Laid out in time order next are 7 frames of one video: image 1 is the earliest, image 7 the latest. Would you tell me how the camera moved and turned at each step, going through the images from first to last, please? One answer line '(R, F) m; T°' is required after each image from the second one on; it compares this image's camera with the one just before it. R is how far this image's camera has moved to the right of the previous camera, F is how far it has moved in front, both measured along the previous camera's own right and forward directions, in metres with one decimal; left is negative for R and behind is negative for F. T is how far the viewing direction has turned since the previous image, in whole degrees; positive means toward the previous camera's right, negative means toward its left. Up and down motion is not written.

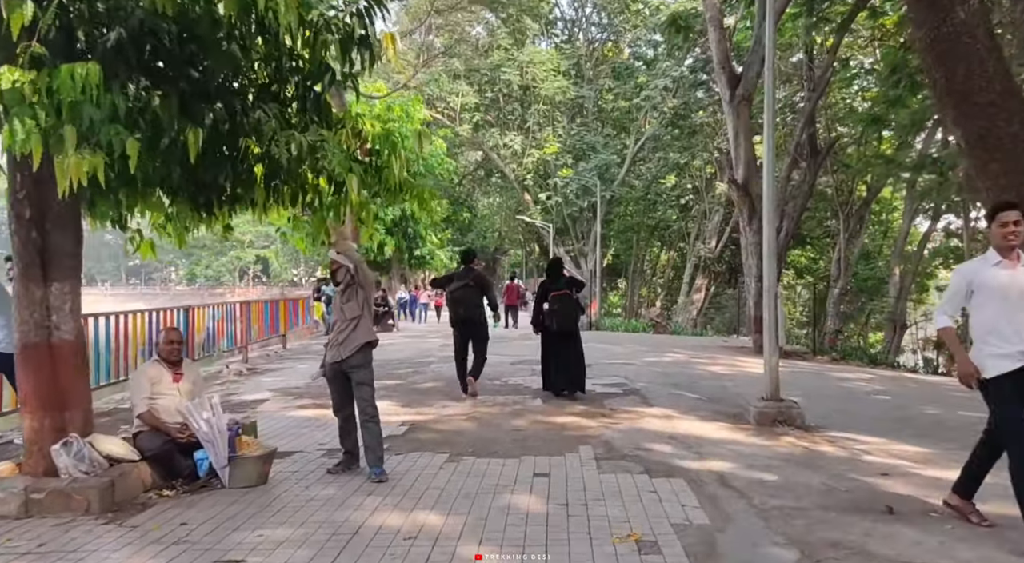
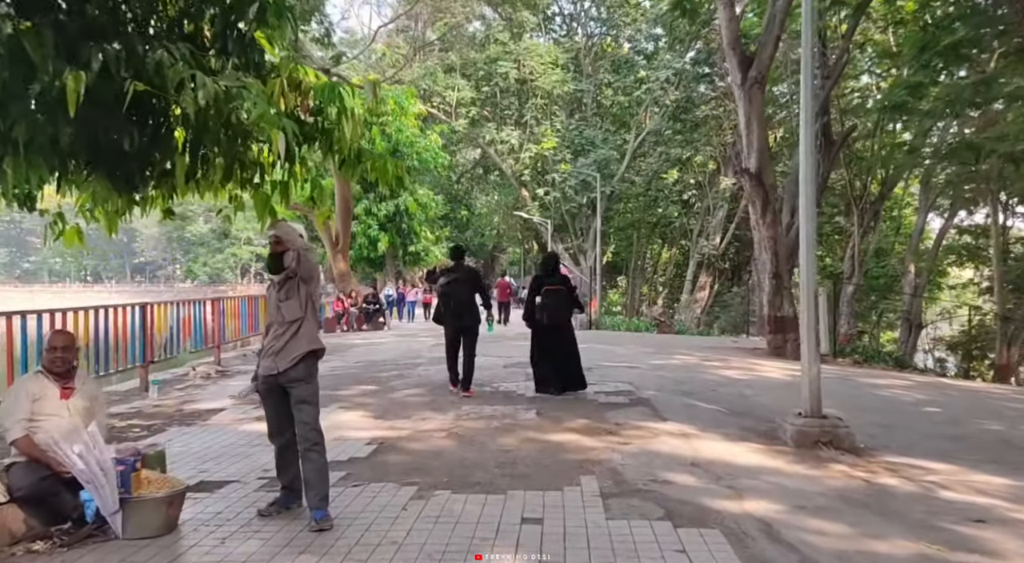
(+0.1, +1.1) m; 0°
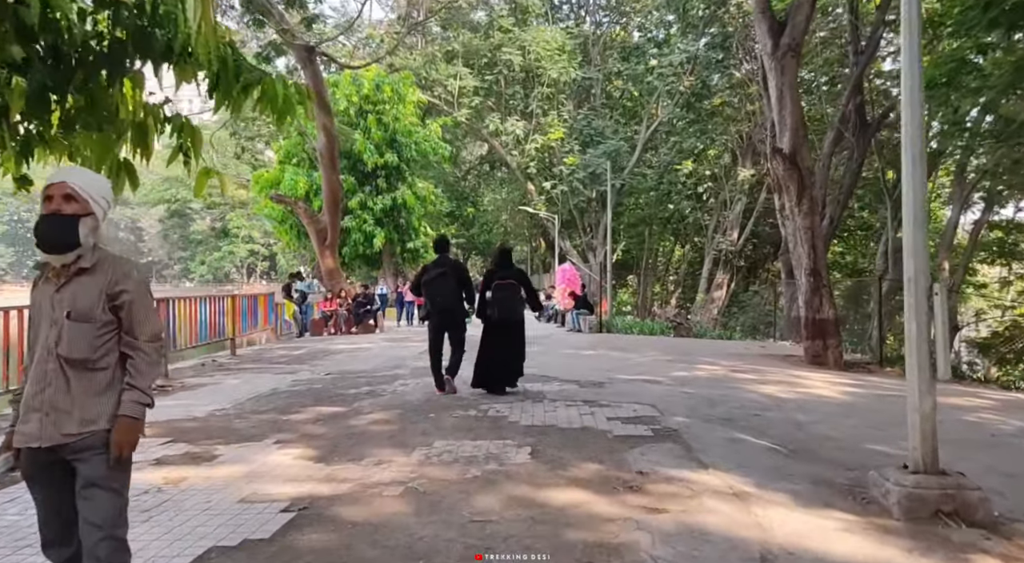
(+0.2, +1.9) m; -1°
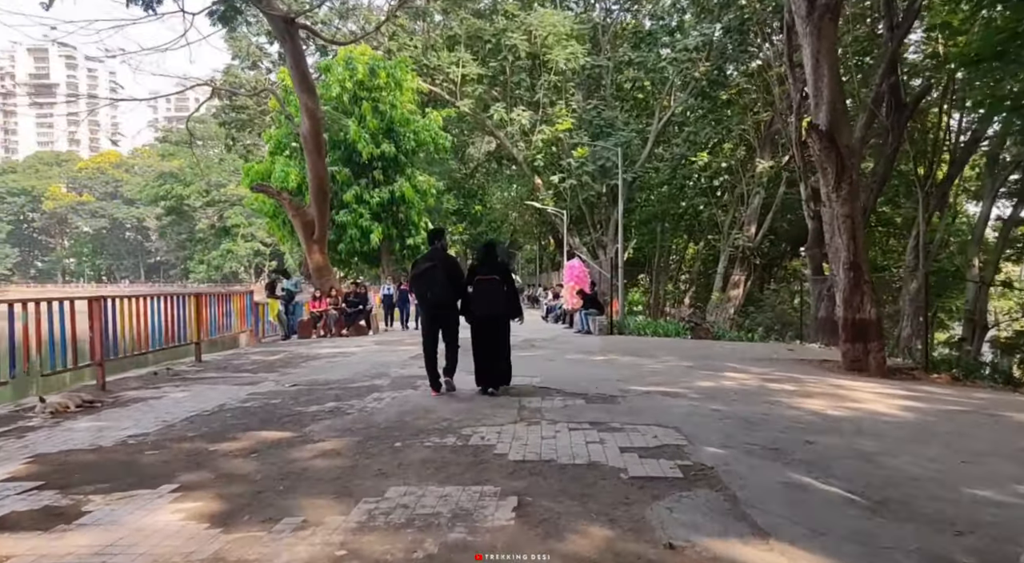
(+0.2, +1.5) m; -1°
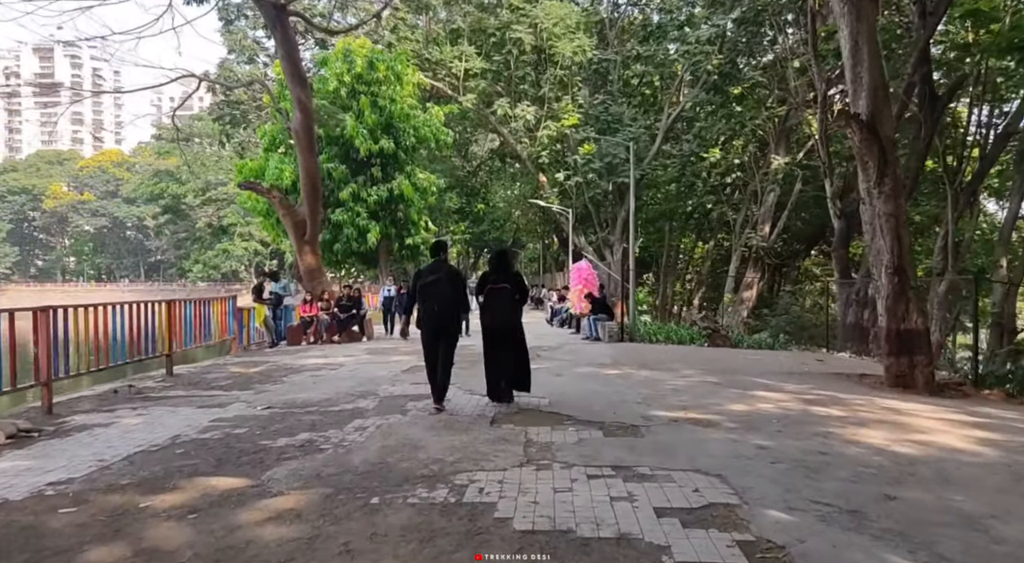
(0.0, +1.1) m; 0°
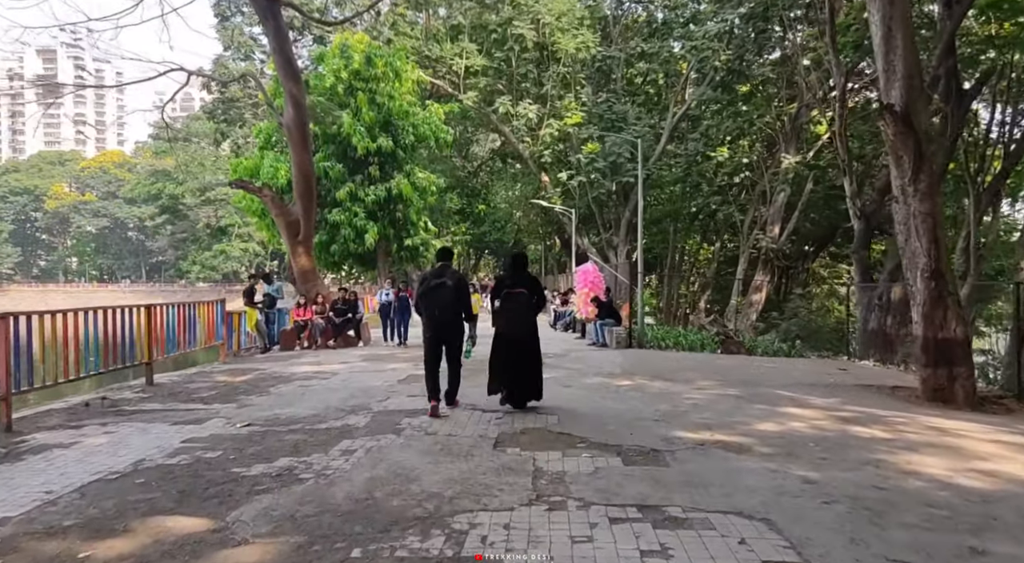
(0.0, +0.7) m; 0°
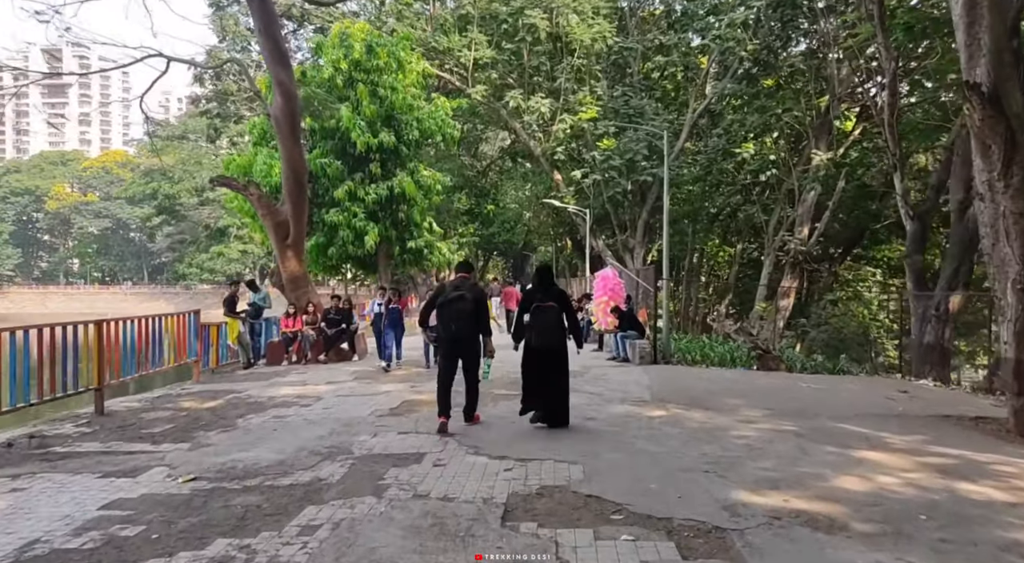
(0.0, +1.5) m; -1°
